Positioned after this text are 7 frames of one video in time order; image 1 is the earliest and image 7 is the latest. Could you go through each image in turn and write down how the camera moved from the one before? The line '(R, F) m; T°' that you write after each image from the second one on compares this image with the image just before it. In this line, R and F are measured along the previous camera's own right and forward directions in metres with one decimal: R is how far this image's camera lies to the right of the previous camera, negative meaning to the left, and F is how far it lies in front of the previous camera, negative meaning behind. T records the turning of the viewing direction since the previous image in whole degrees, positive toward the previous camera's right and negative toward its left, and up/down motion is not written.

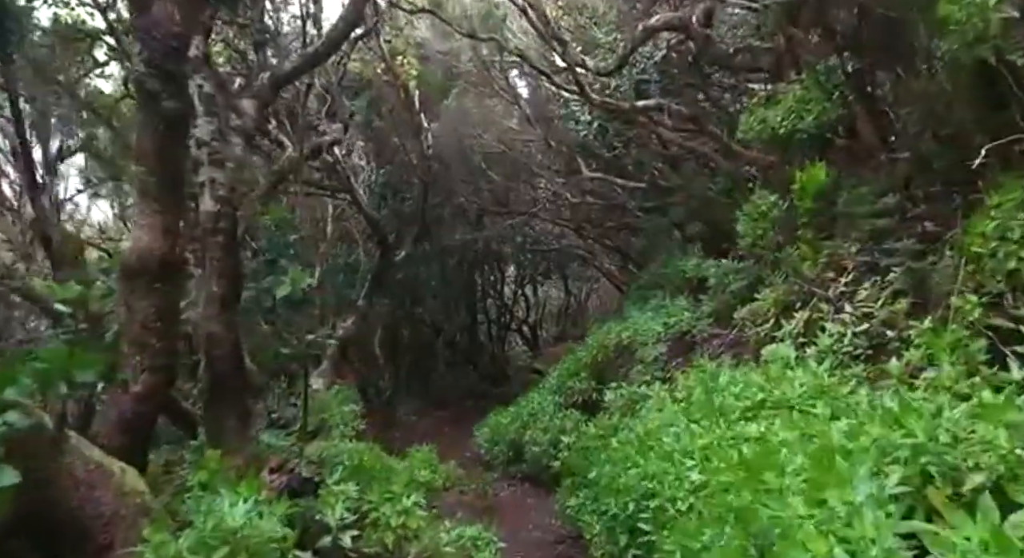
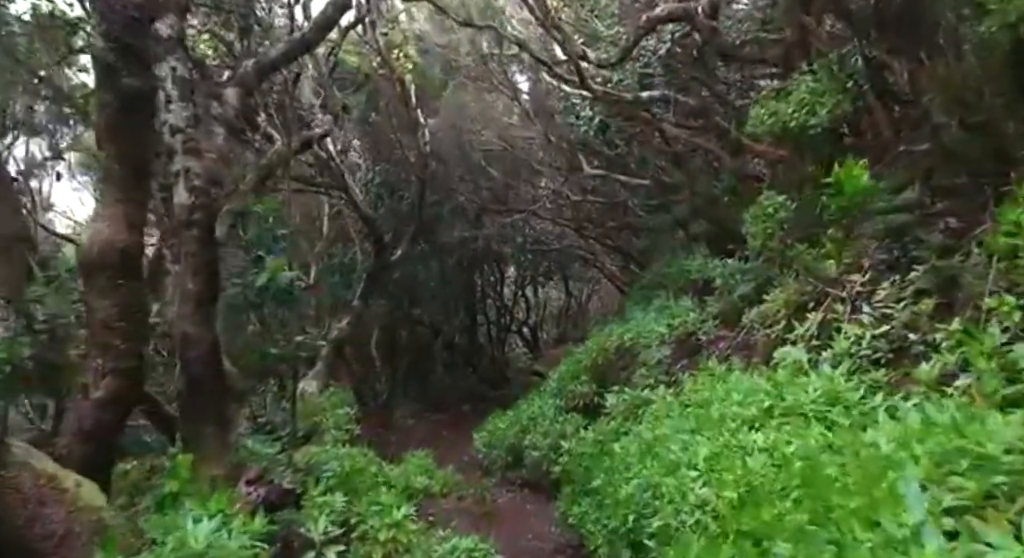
(0.0, +0.3) m; 0°
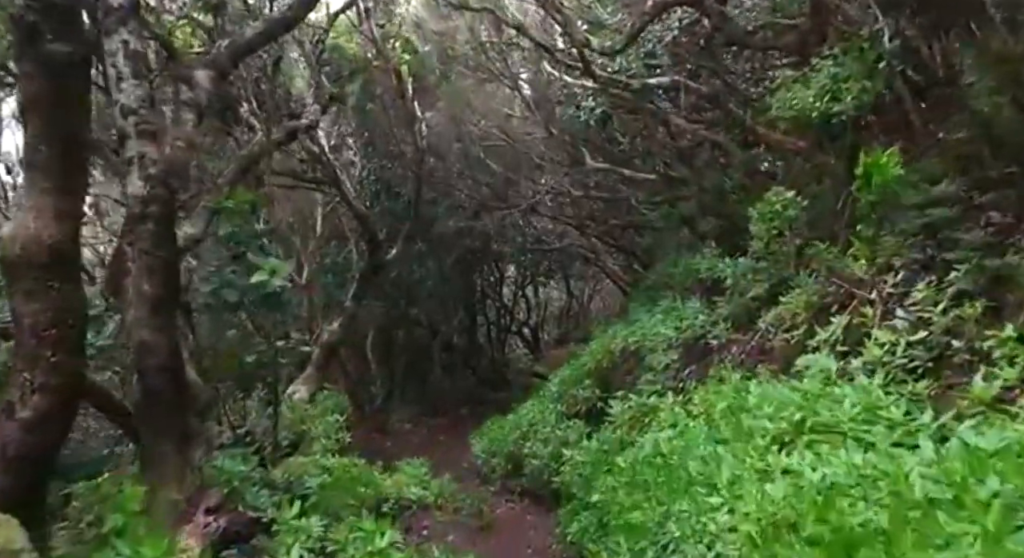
(0.0, +0.5) m; 0°
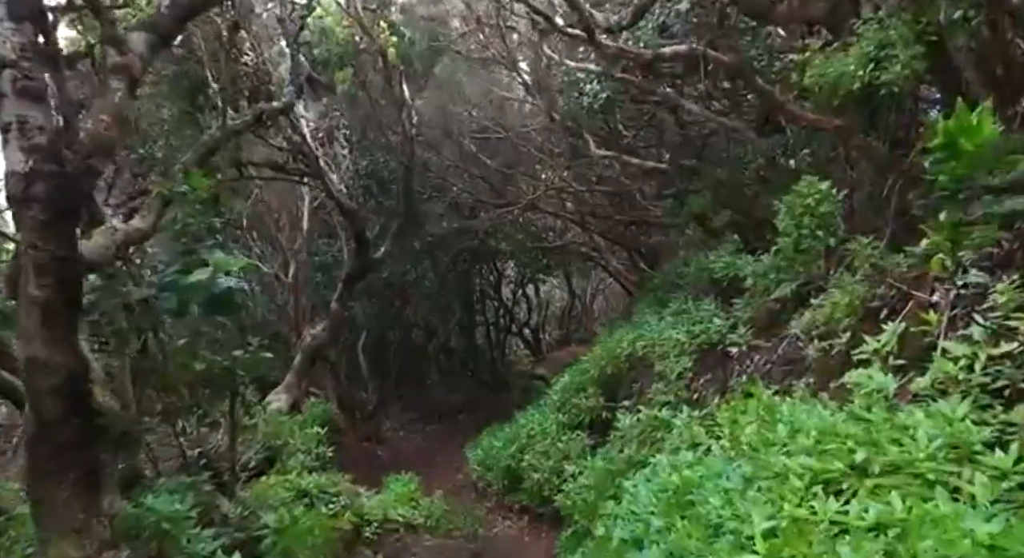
(+0.1, +0.9) m; 0°
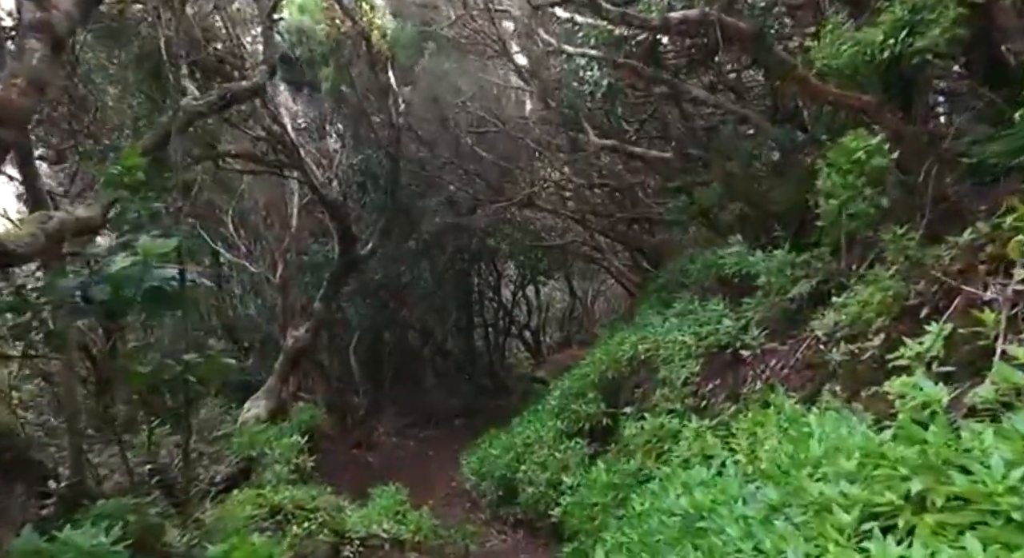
(+0.1, +0.6) m; 0°
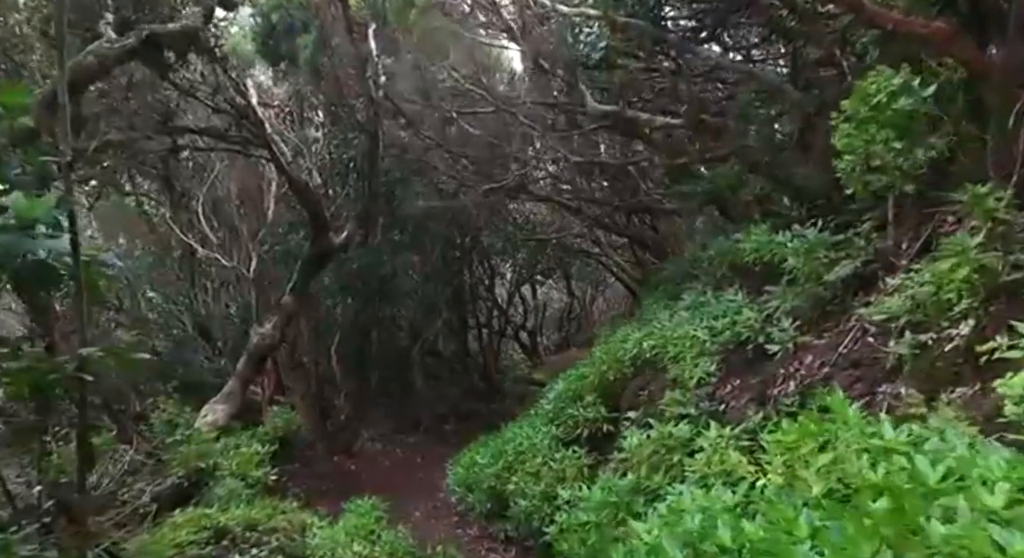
(+0.1, +1.1) m; 0°
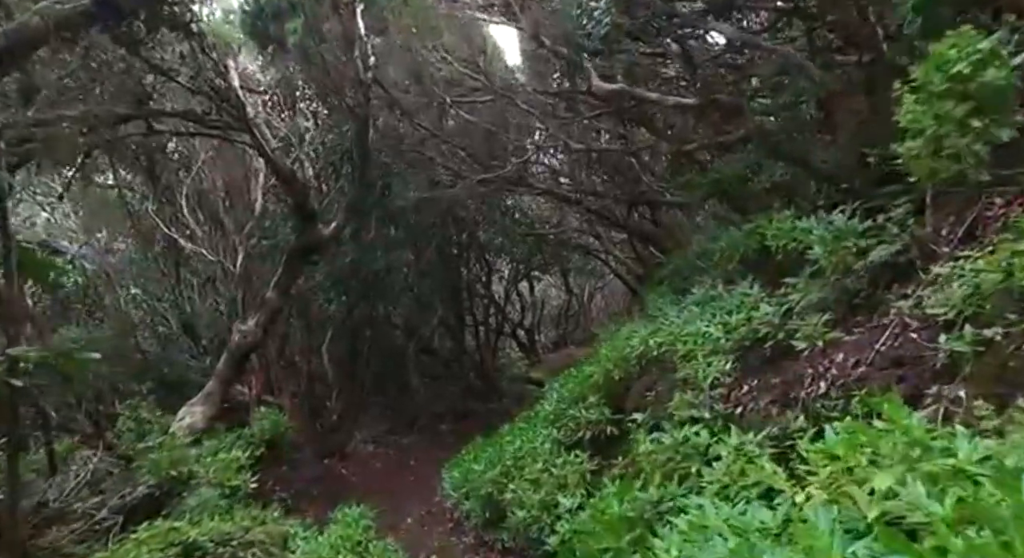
(0.0, +0.6) m; 0°
